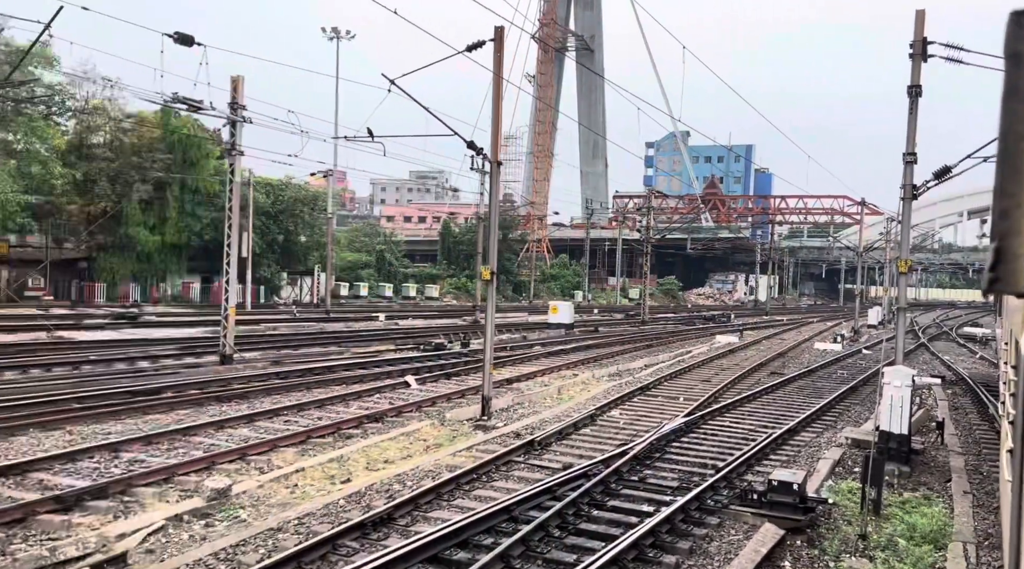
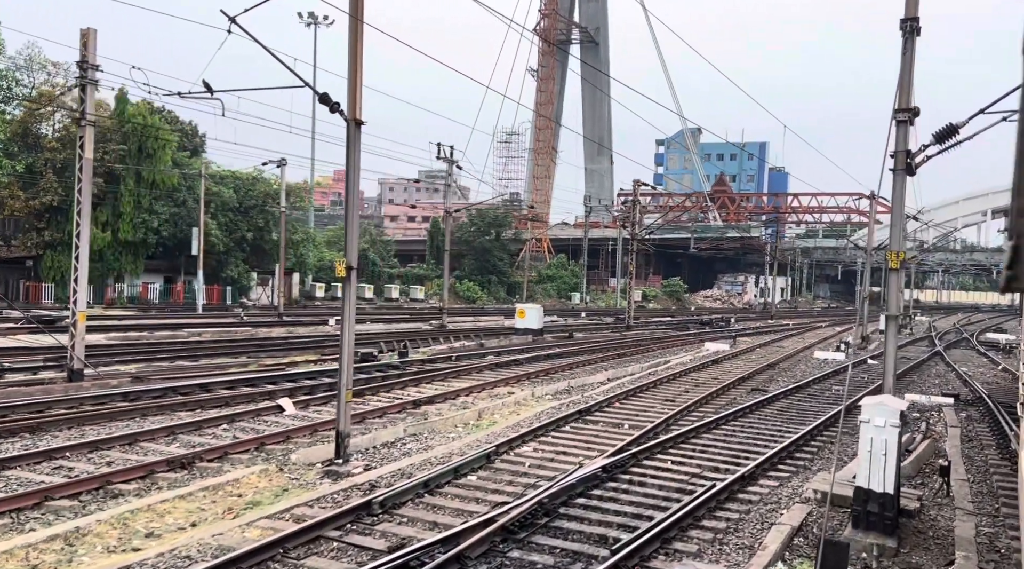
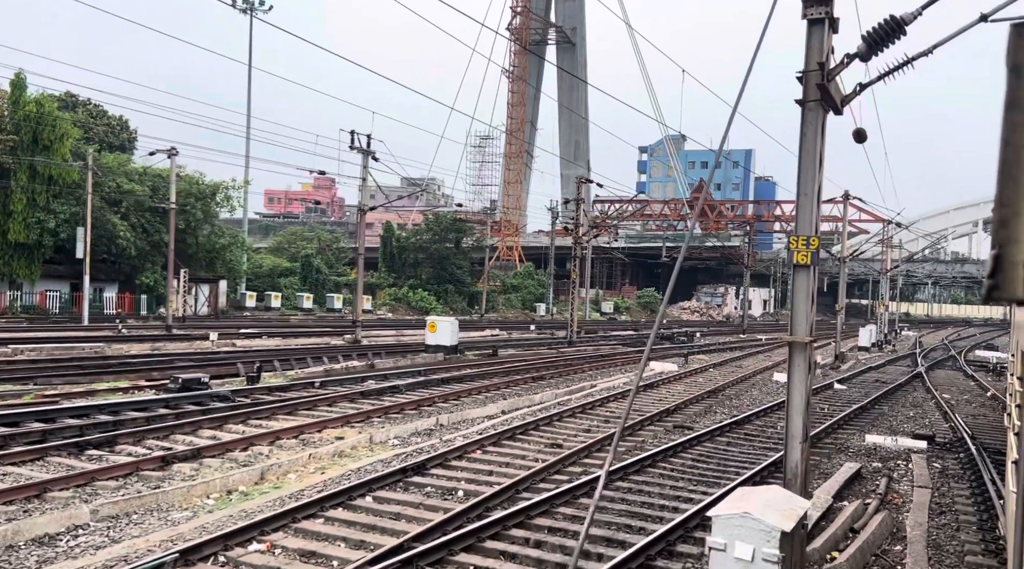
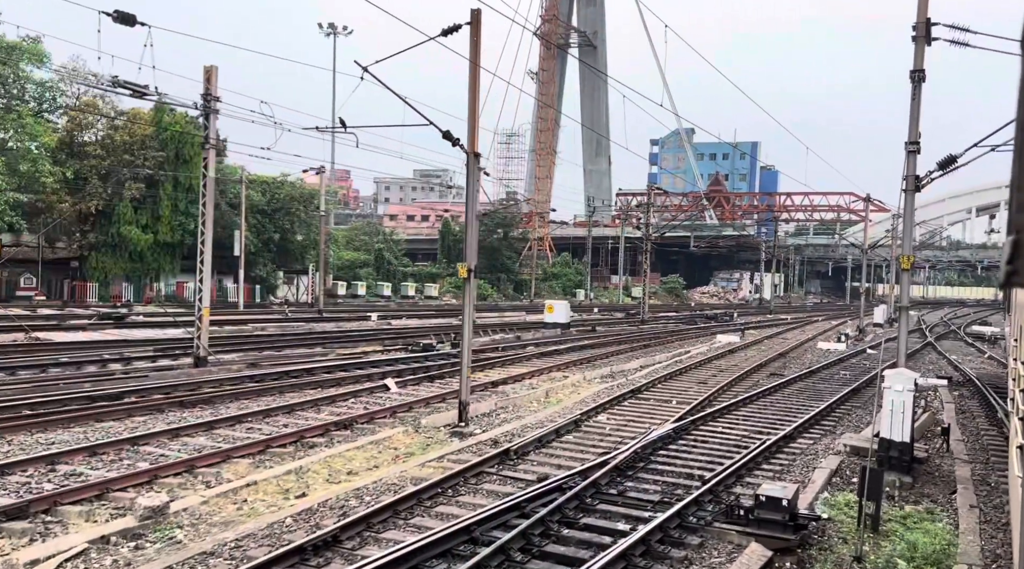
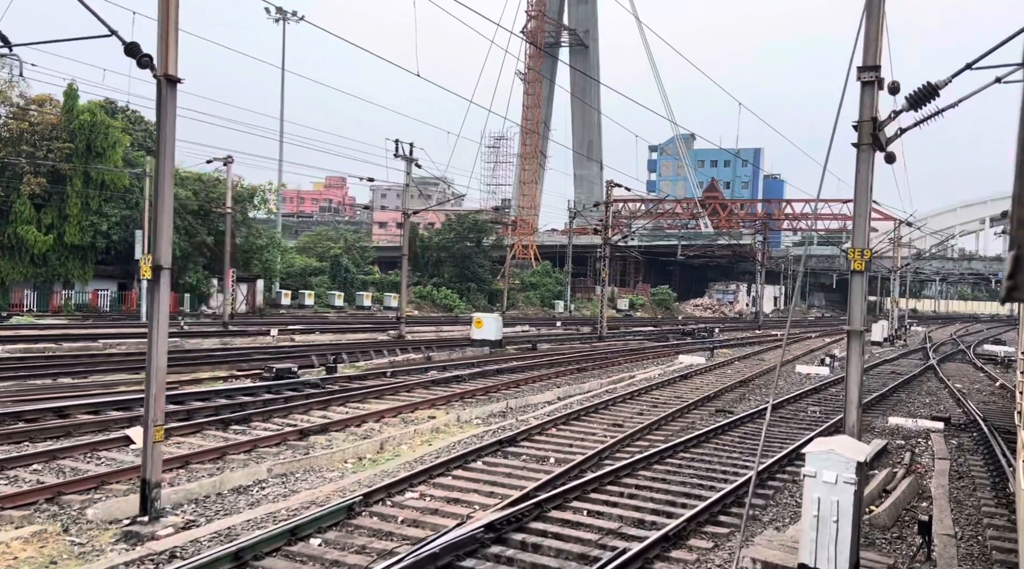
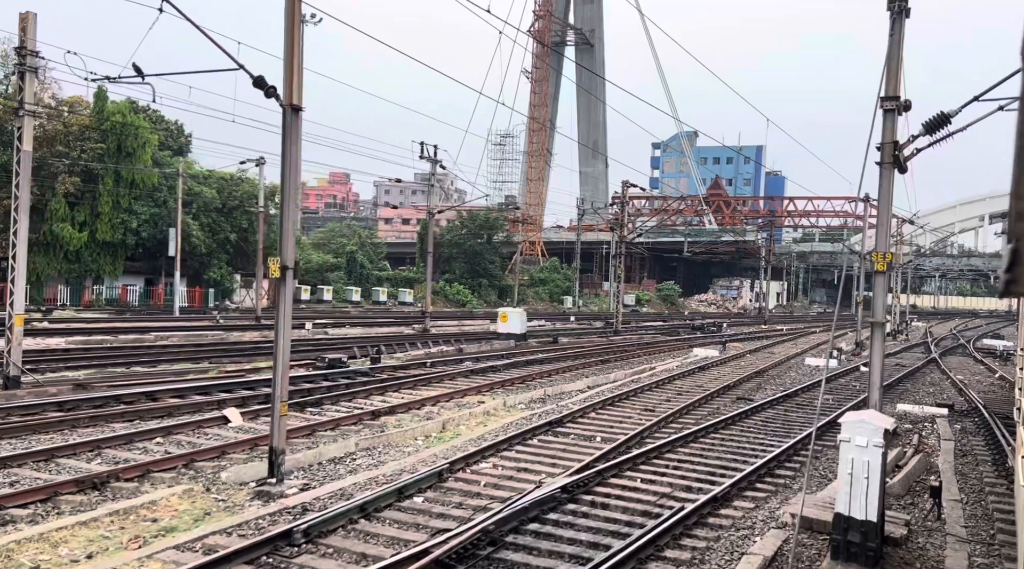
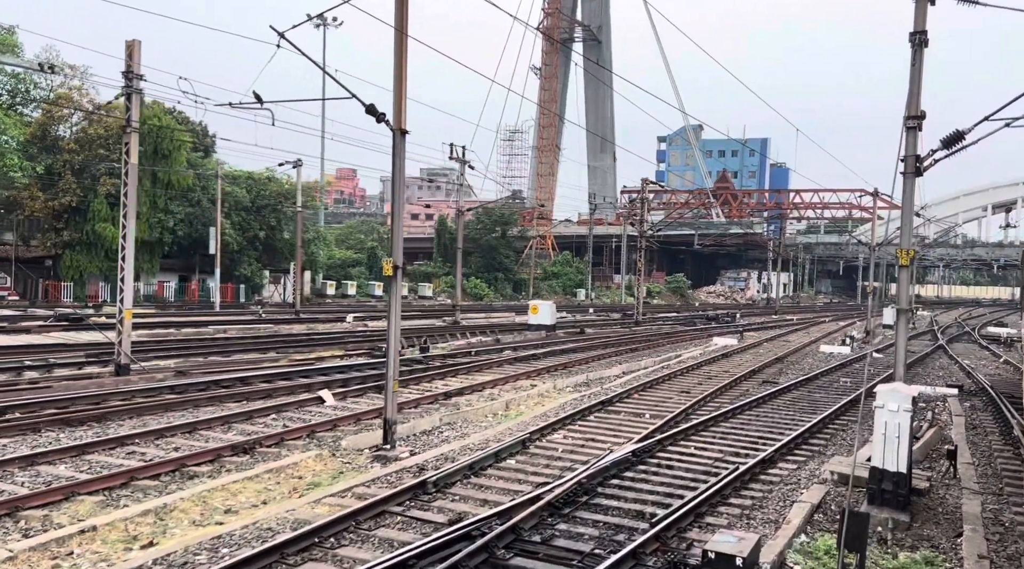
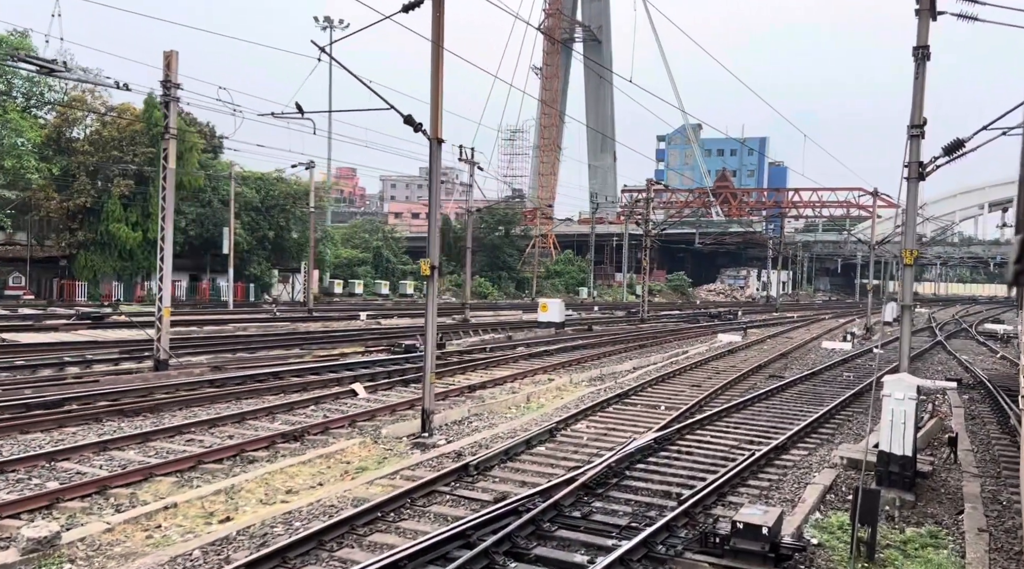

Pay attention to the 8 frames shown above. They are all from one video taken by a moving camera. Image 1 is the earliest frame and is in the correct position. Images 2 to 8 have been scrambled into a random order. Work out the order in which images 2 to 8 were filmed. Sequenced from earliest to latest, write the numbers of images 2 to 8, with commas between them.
4, 8, 7, 2, 6, 5, 3
